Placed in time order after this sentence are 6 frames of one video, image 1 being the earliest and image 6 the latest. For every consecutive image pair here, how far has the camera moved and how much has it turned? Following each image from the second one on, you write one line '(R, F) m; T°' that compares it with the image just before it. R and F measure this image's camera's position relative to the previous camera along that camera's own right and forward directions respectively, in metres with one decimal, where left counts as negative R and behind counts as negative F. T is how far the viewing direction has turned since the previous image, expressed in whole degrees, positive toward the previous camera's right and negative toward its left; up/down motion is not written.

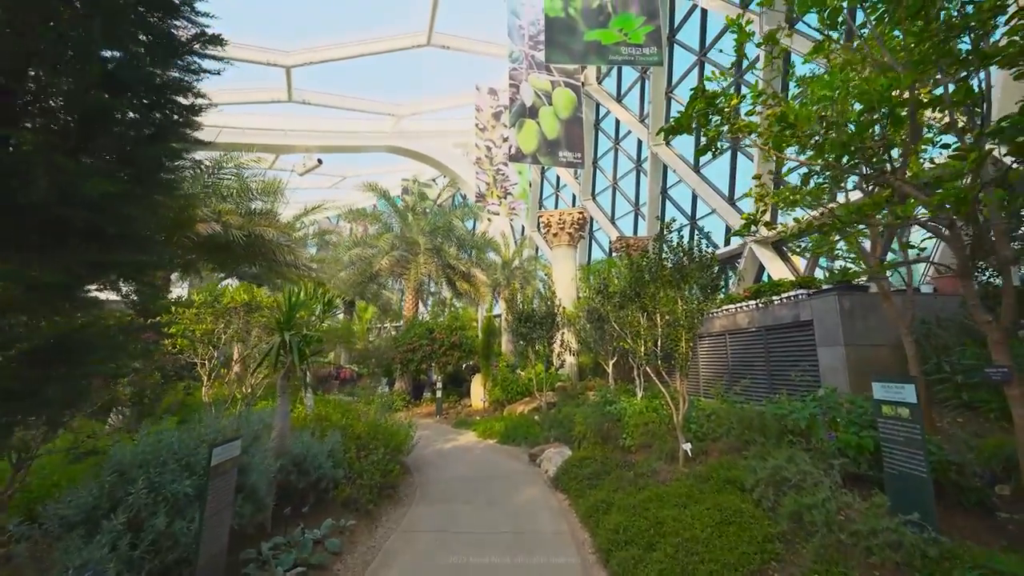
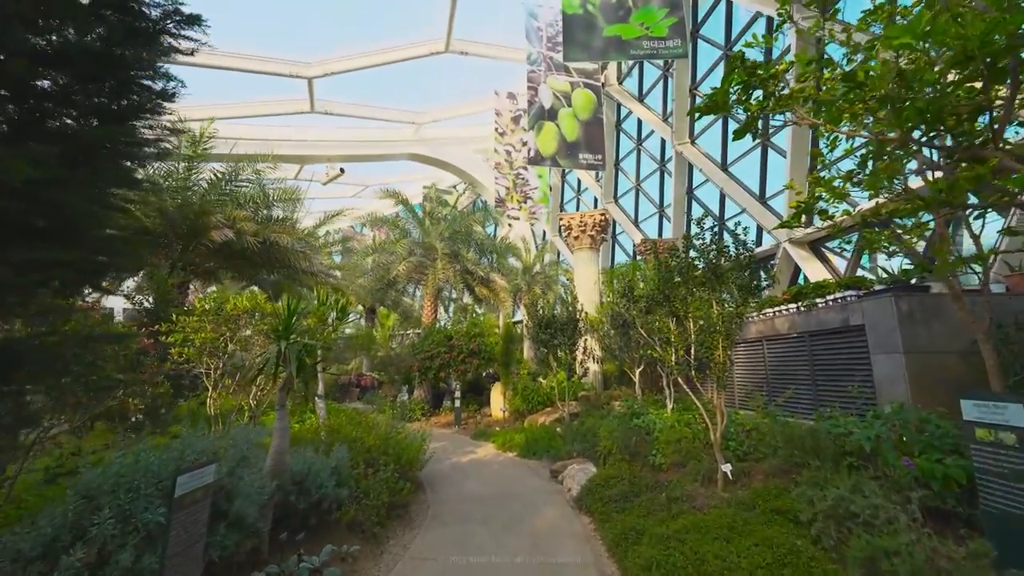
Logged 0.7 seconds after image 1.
(+0.1, +0.5) m; -3°
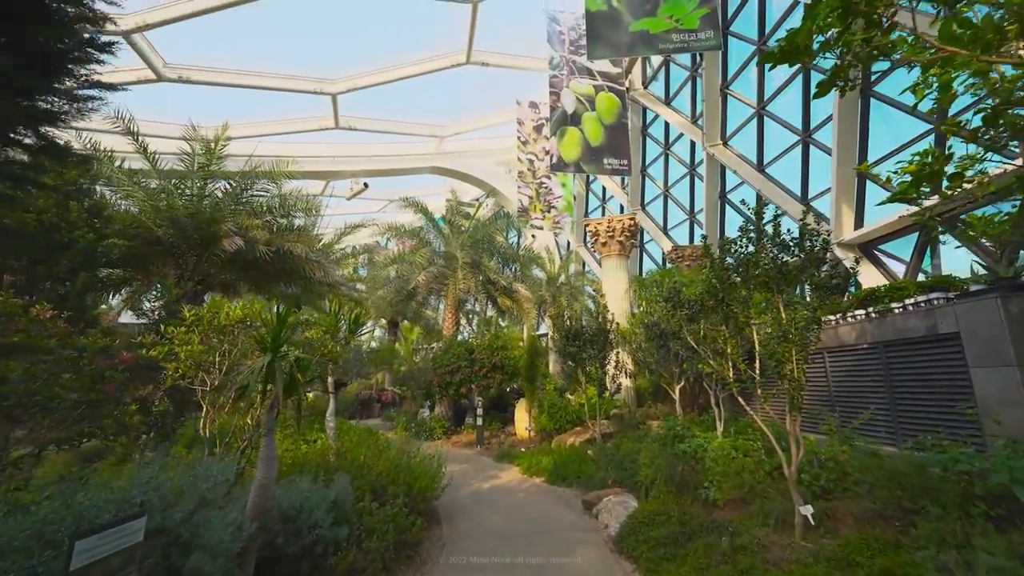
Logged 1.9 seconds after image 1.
(0.0, +0.8) m; -3°
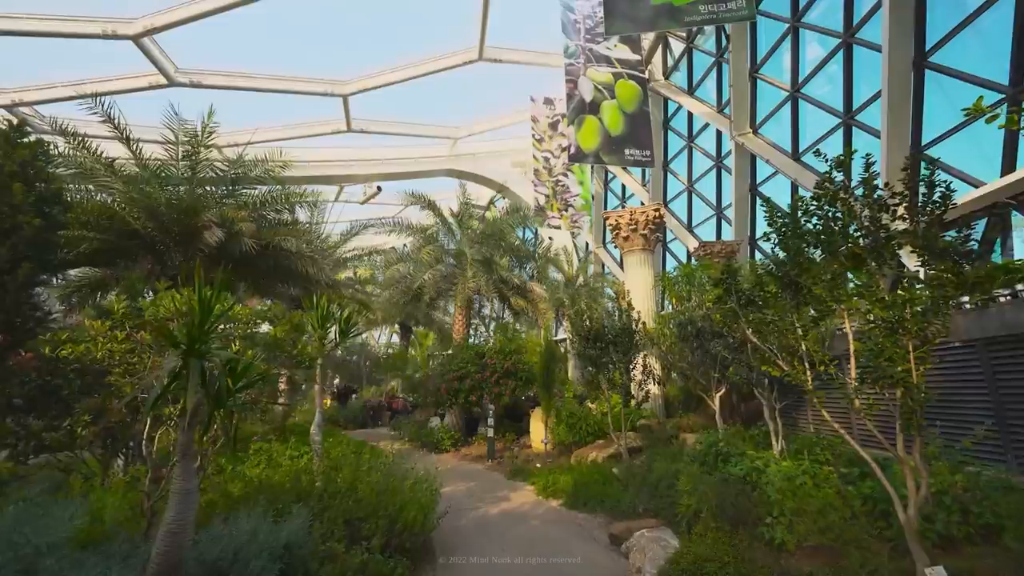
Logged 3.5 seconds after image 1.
(+0.2, +1.2) m; -3°
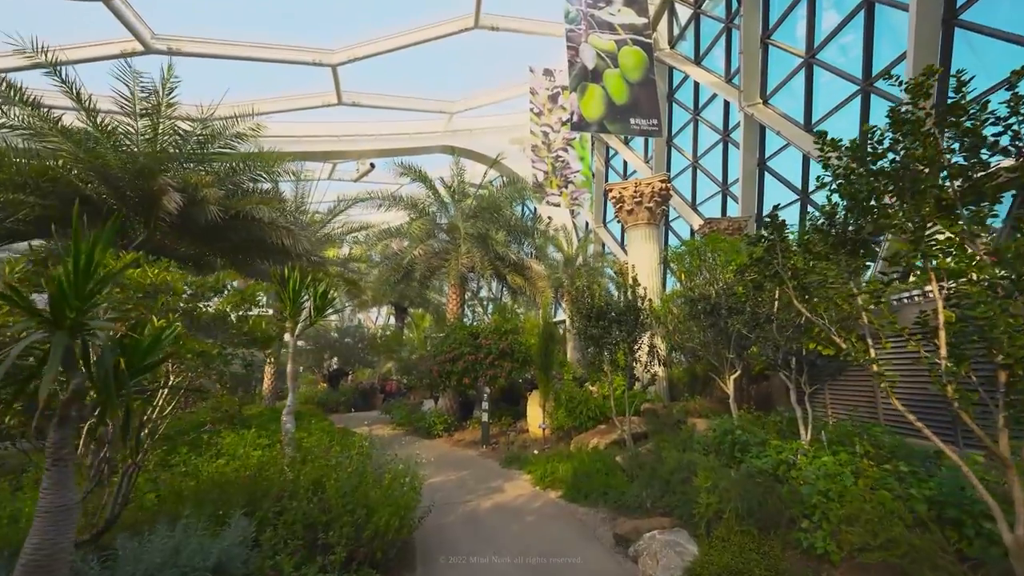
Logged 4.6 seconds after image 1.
(+0.1, +0.8) m; 0°
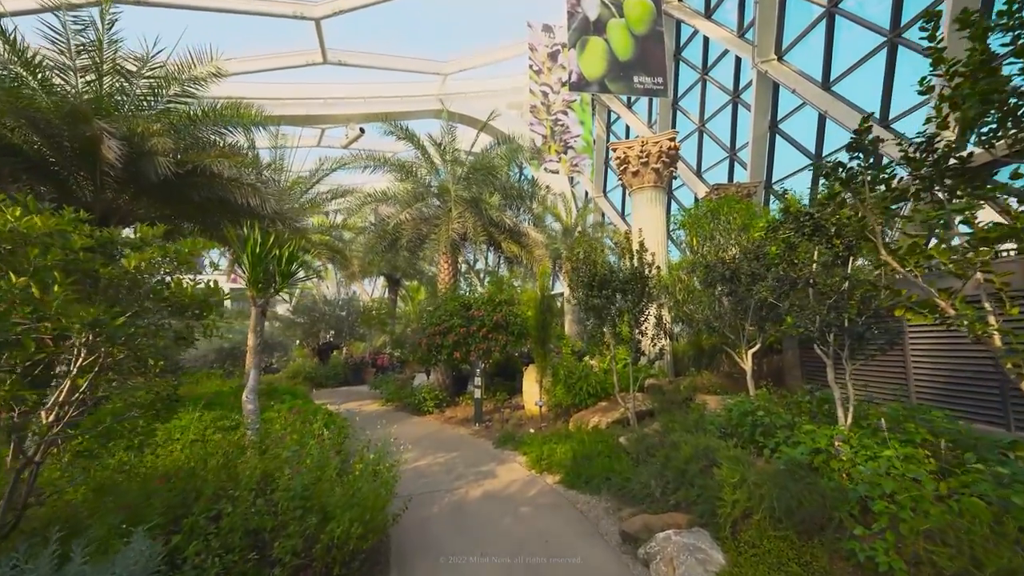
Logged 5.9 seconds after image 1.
(+0.1, +0.9) m; 0°
